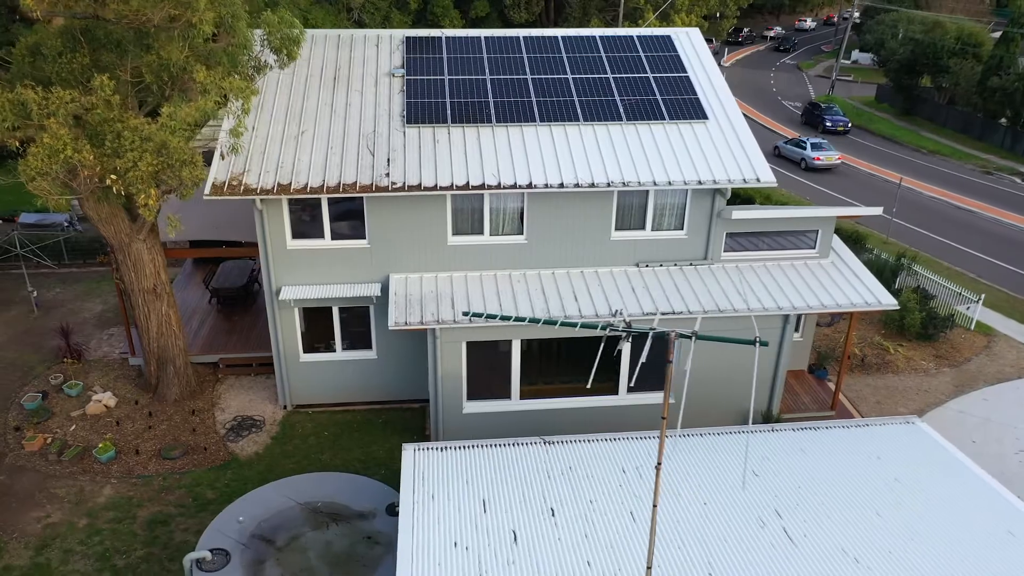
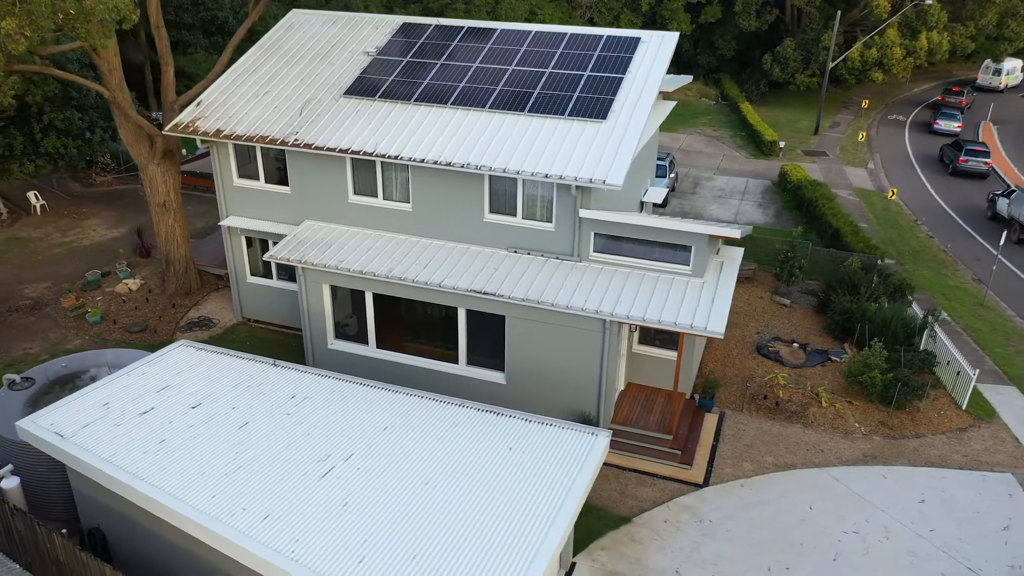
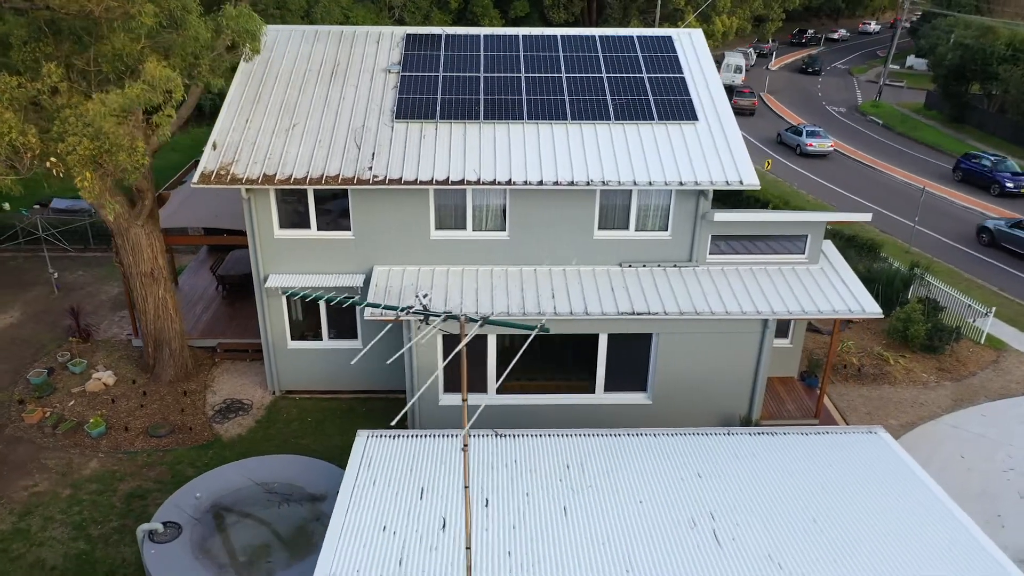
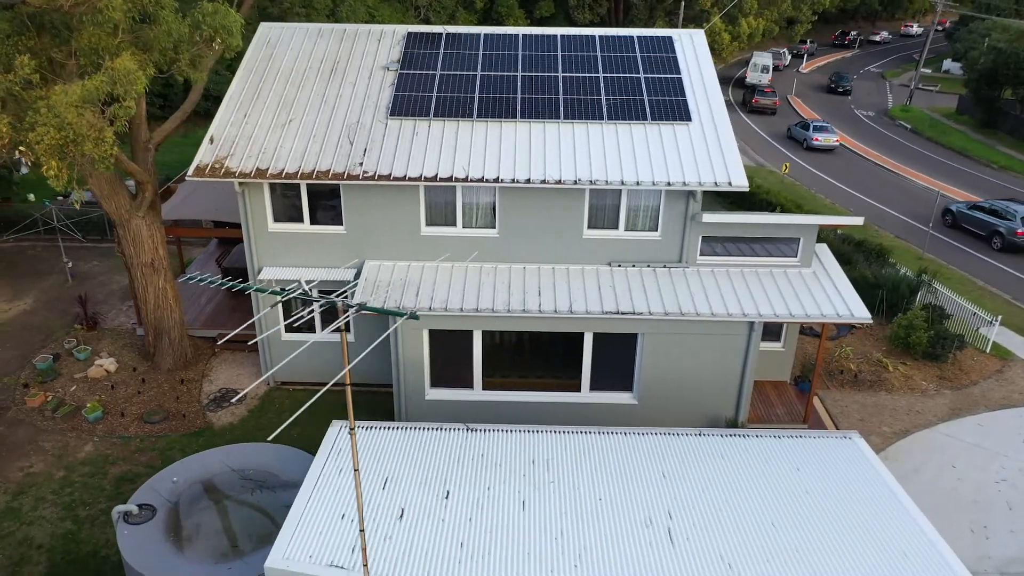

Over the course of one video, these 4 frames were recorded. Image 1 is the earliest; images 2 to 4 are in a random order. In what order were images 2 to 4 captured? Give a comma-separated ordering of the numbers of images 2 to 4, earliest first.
3, 4, 2
